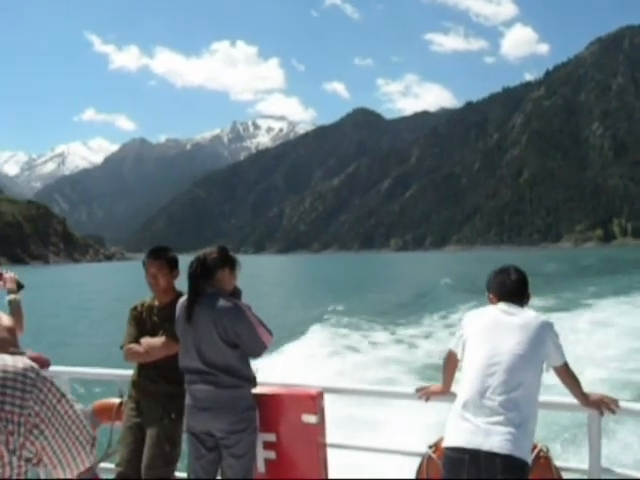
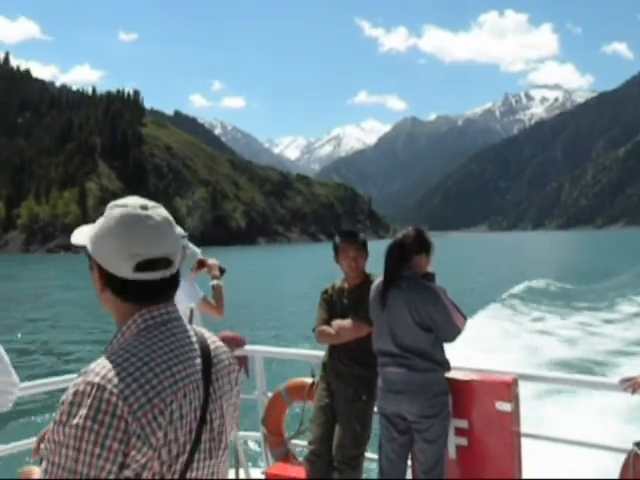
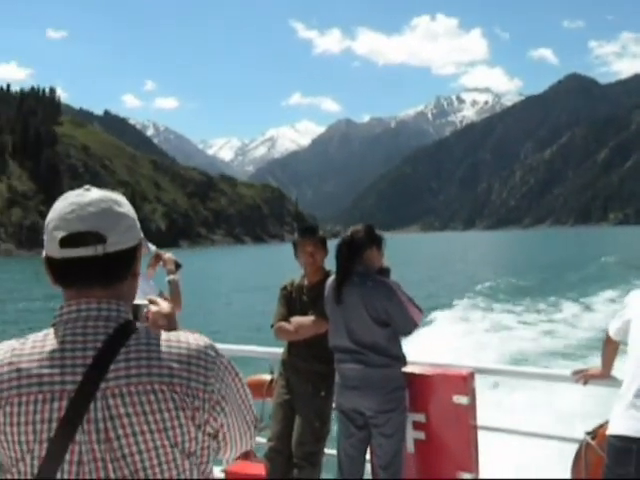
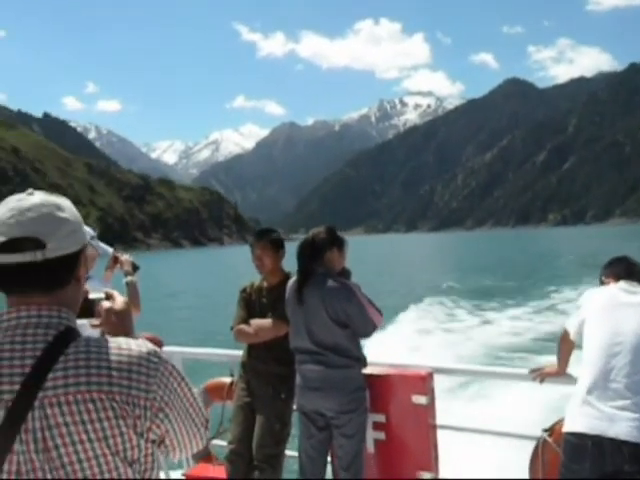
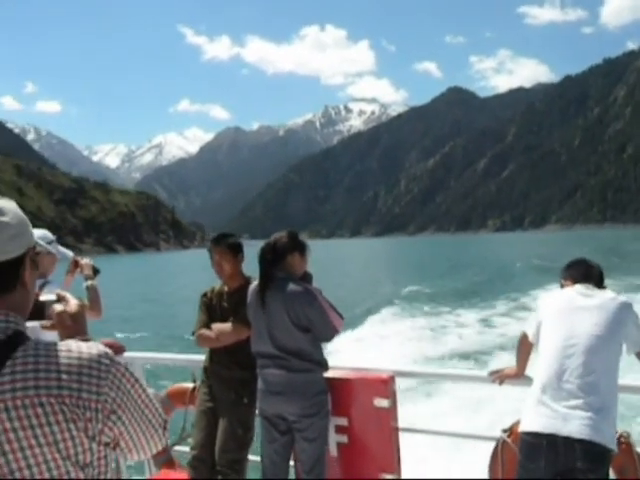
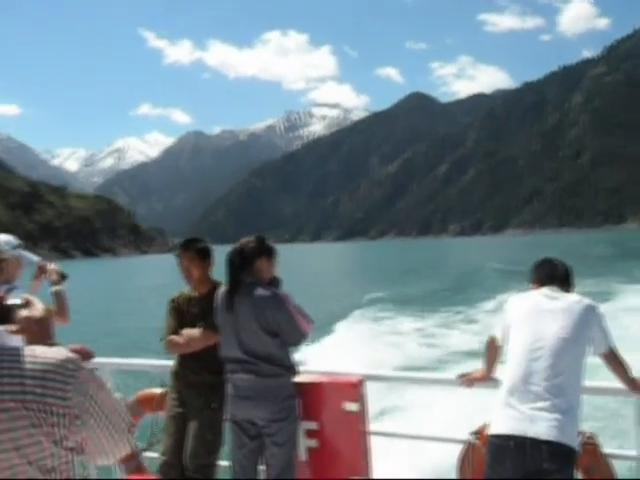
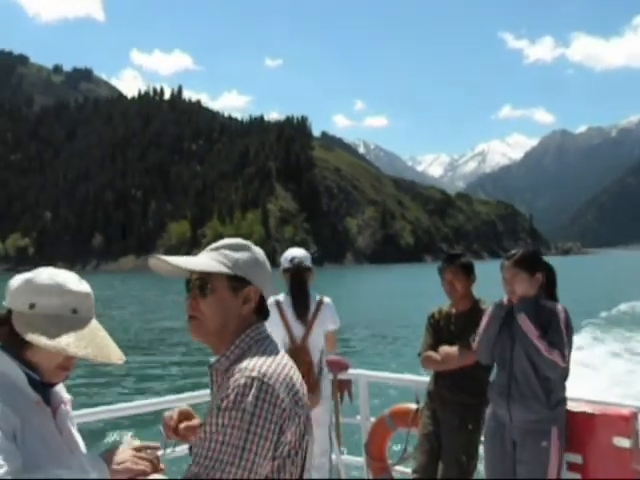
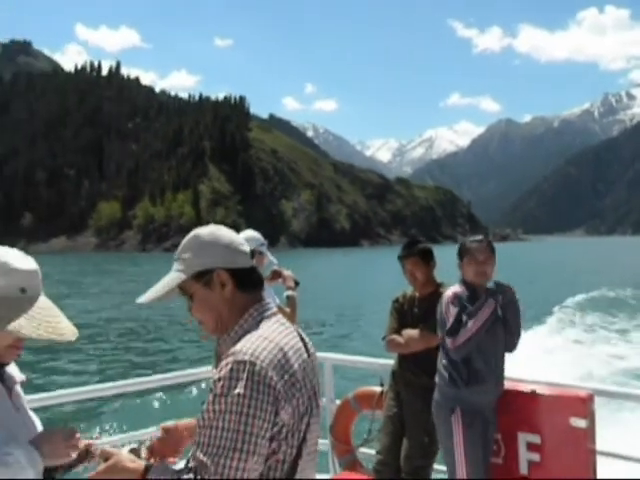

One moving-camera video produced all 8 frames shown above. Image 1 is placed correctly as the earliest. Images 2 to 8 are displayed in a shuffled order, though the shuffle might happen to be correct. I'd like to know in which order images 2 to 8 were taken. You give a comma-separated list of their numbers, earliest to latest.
6, 5, 4, 3, 2, 8, 7
